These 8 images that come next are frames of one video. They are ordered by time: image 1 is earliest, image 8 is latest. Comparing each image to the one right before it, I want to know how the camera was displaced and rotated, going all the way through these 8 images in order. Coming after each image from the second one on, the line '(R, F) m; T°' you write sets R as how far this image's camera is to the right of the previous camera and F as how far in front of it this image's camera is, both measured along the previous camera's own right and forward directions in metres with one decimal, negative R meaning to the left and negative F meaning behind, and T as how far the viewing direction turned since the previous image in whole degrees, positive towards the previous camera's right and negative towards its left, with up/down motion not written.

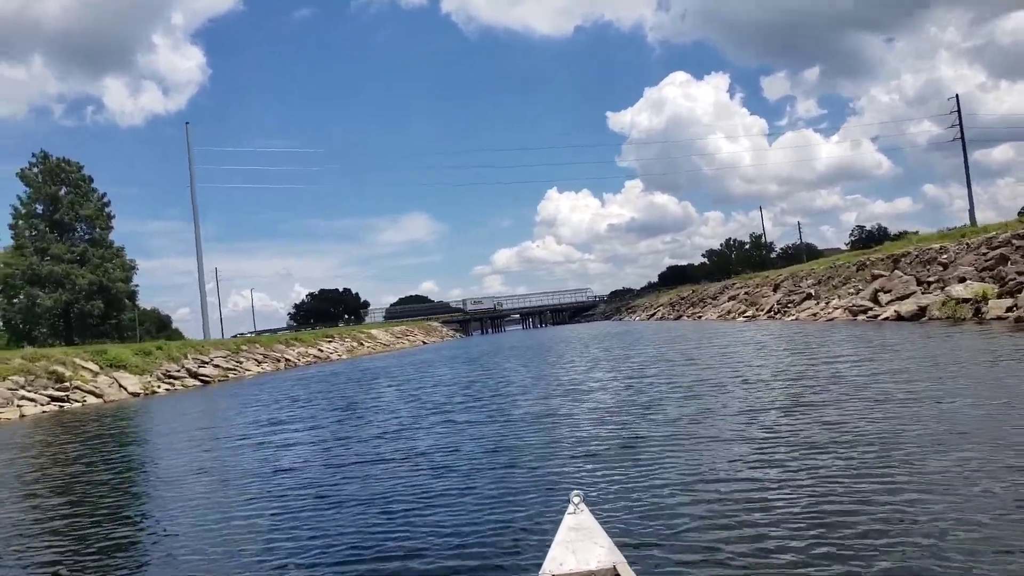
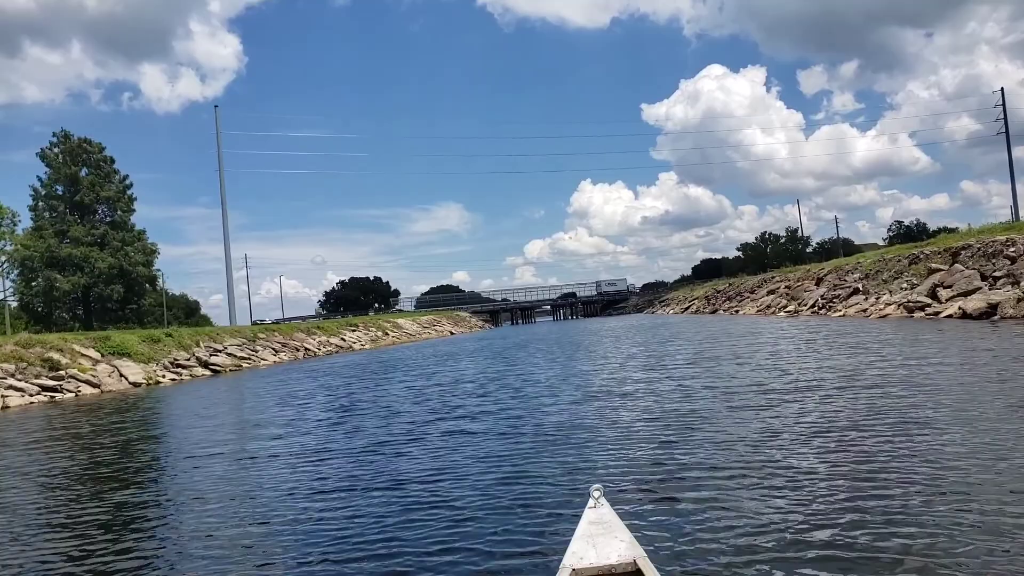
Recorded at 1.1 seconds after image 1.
(+0.3, +2.7) m; -2°
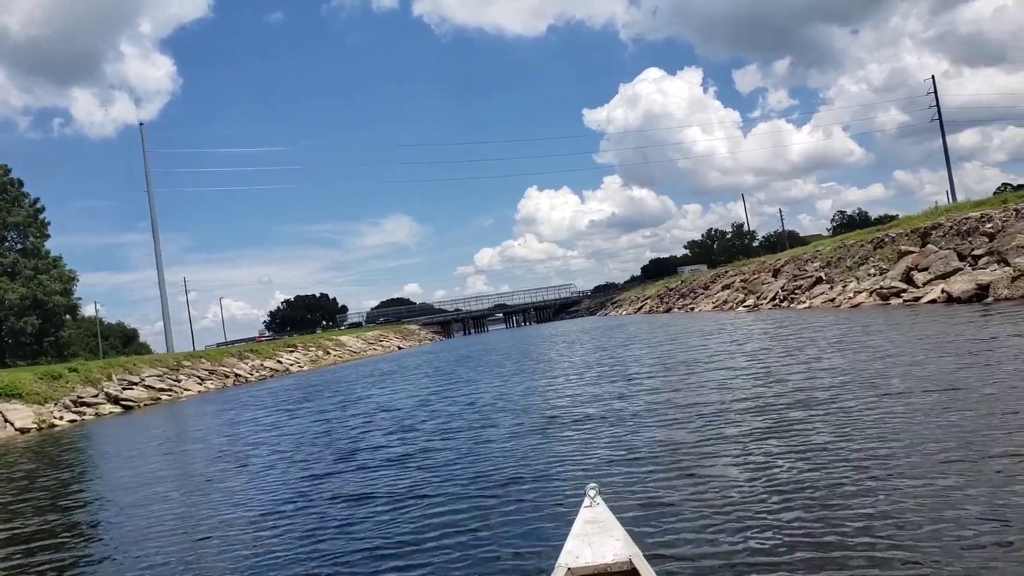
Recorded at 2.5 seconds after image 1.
(+0.5, +3.6) m; +3°
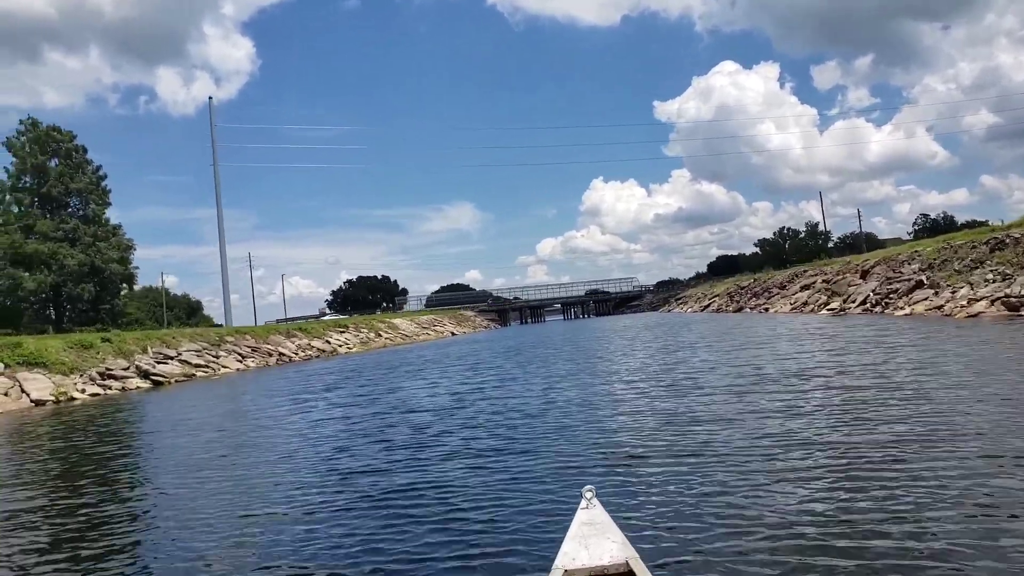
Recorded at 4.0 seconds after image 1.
(0.0, +3.8) m; -4°
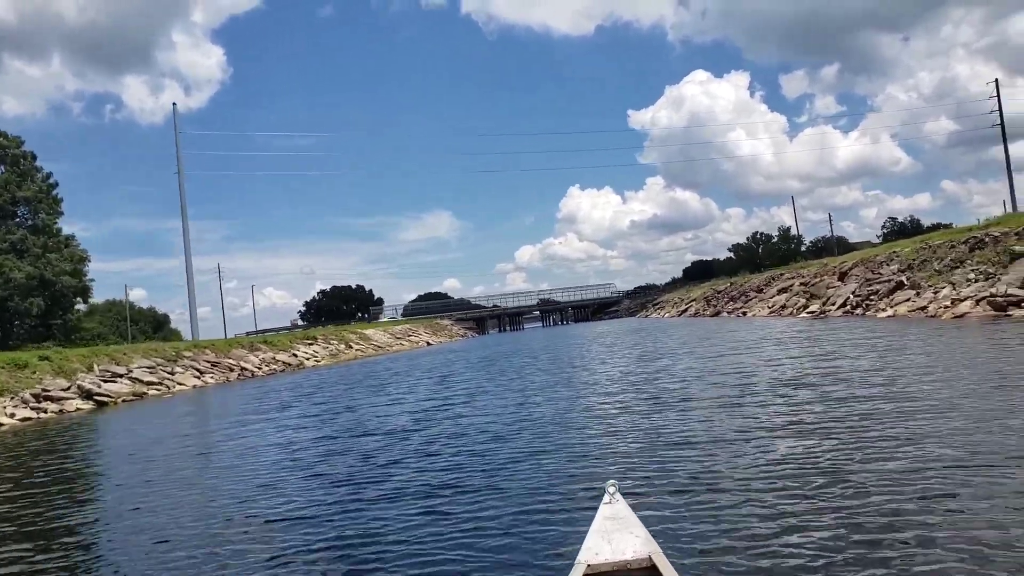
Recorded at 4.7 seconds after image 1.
(+0.4, +1.7) m; +2°
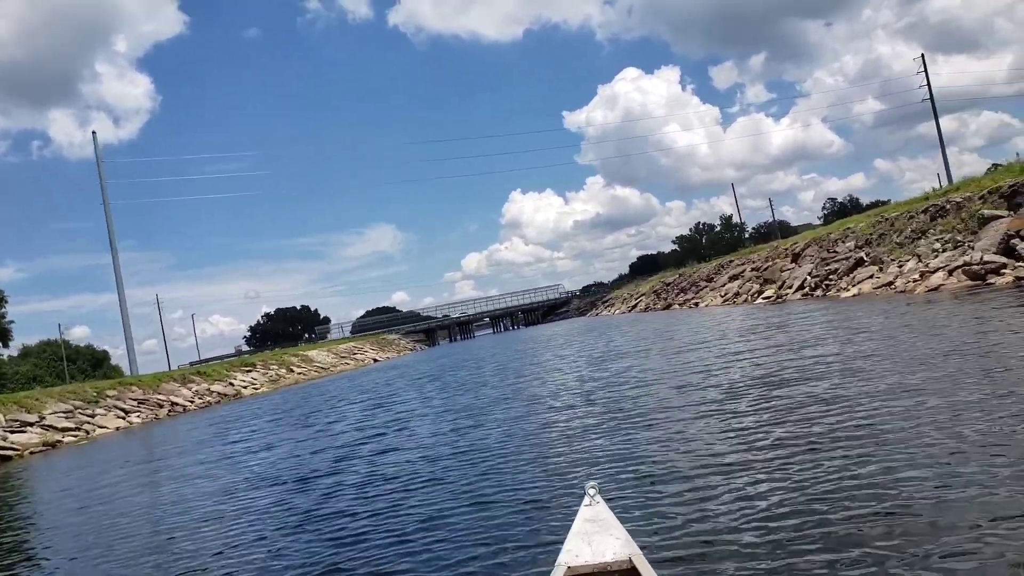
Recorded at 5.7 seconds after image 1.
(+0.2, +2.6) m; +4°
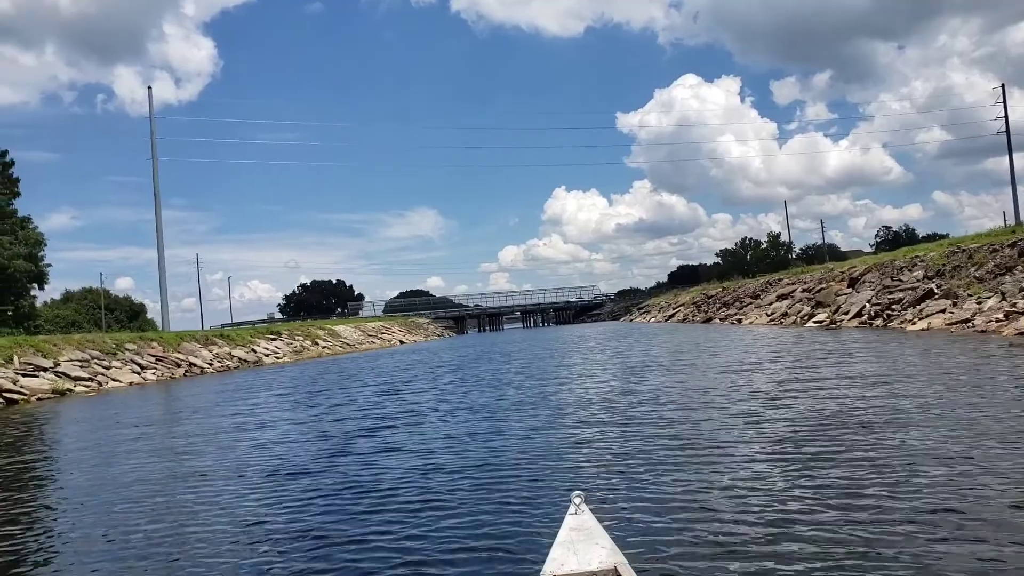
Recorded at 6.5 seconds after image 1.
(-0.2, +2.1) m; -2°
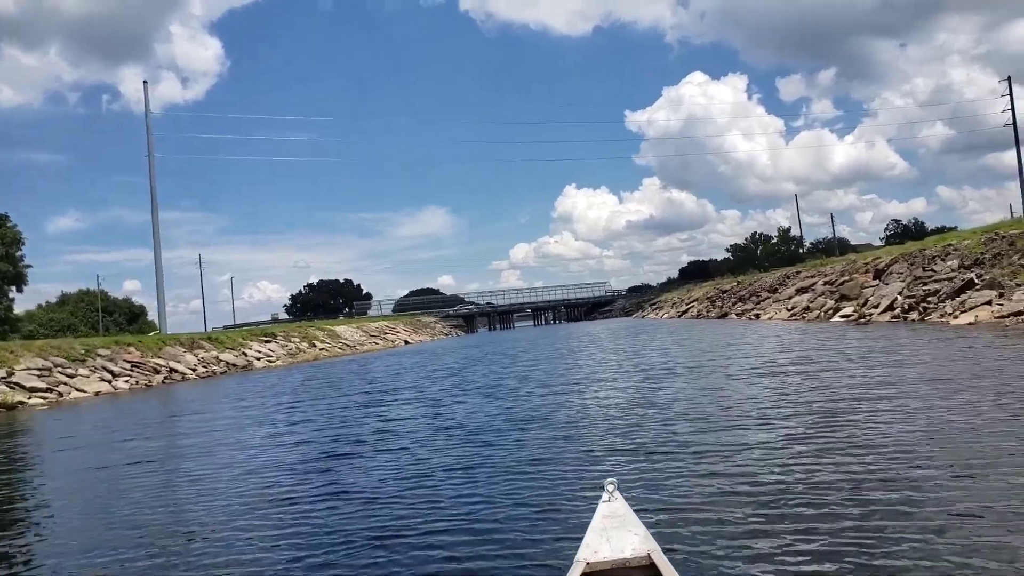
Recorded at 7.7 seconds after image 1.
(+0.5, +3.2) m; -1°
